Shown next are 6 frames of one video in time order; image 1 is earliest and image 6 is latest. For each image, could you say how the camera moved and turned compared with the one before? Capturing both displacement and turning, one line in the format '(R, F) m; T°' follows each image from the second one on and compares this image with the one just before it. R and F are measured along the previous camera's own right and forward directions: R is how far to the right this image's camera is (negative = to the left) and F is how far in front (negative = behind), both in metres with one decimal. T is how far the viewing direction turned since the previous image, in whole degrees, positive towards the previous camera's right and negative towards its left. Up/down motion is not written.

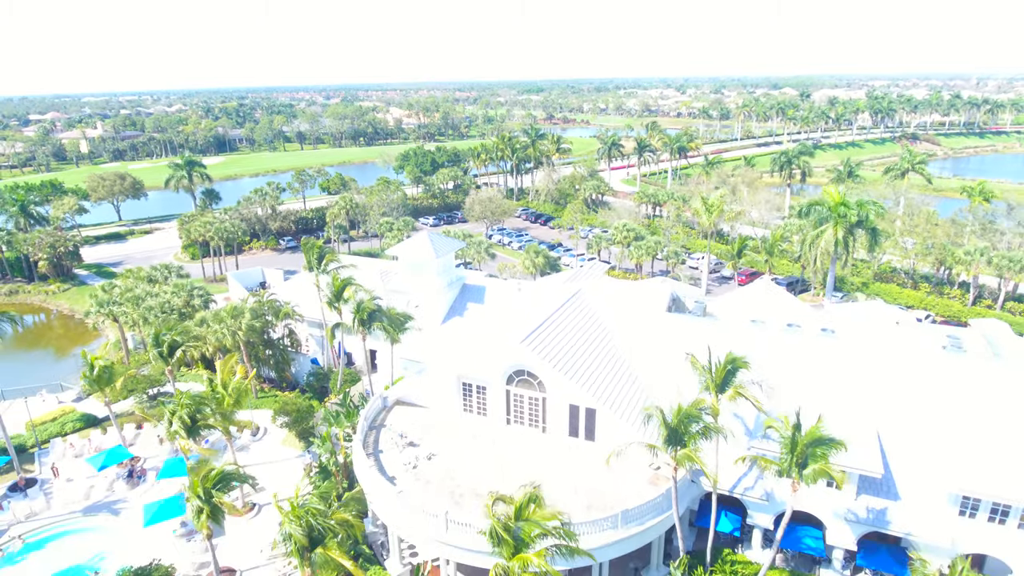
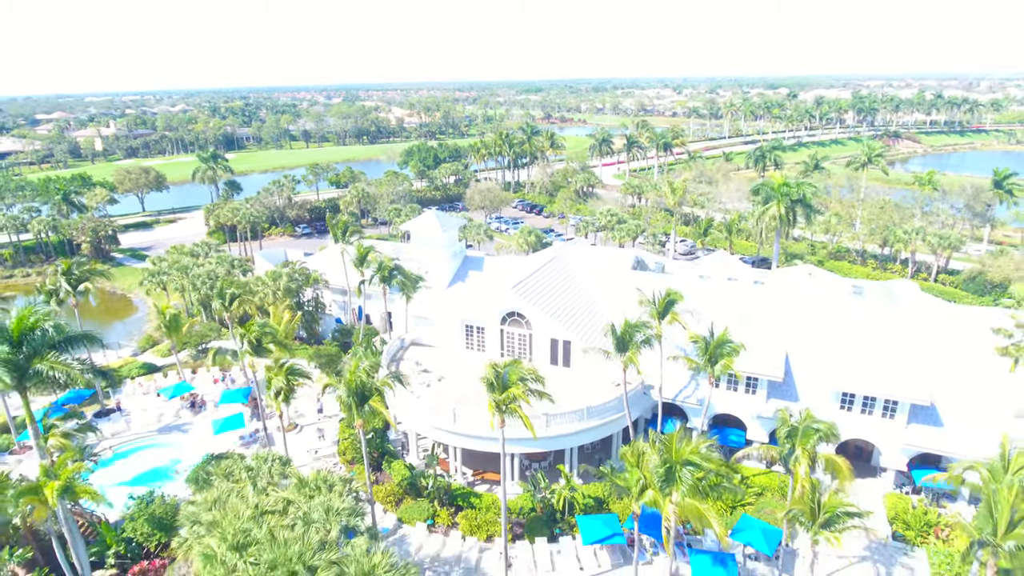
(+0.3, -7.4) m; 0°
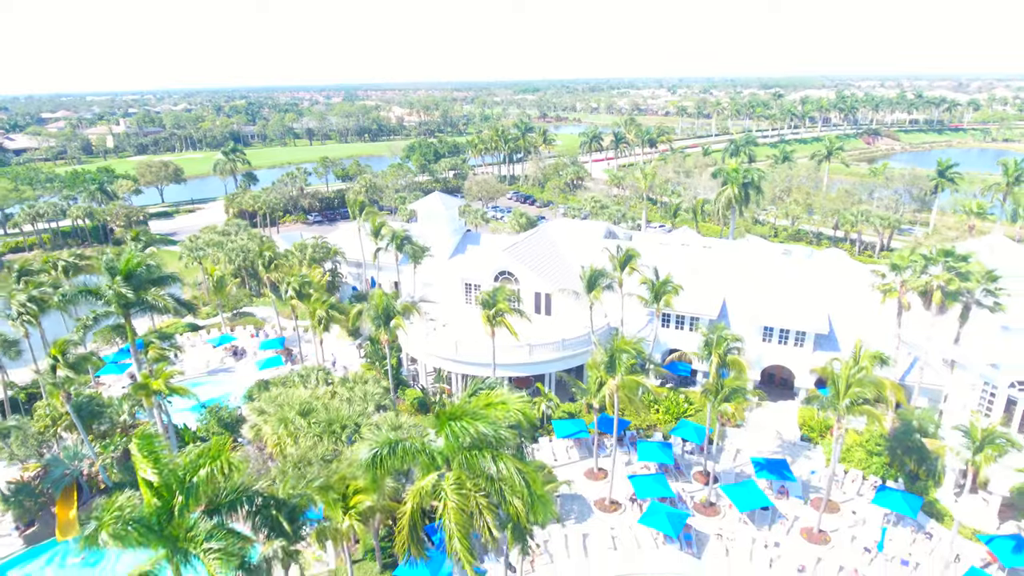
(+0.4, -7.8) m; 0°
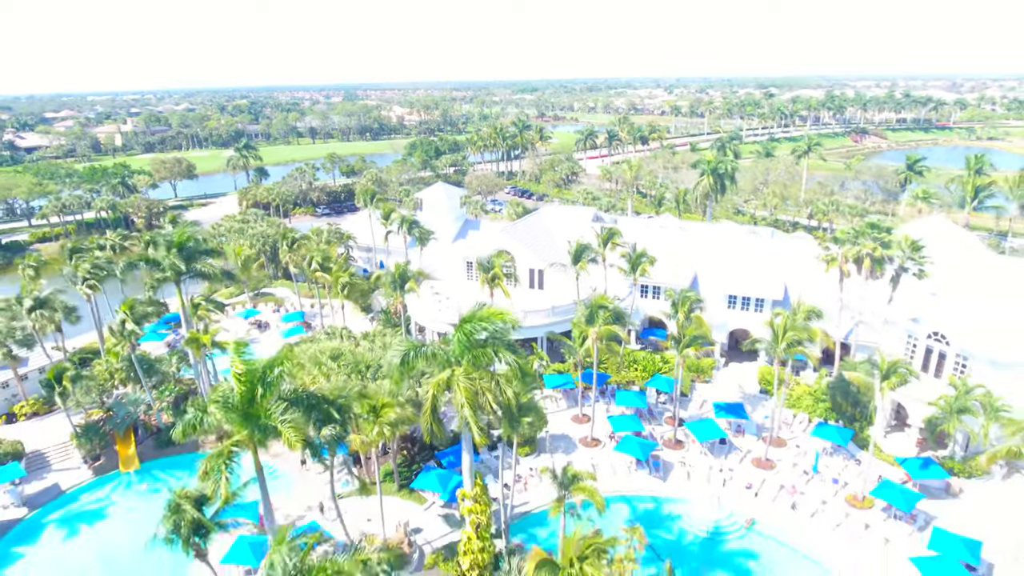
(+0.1, -5.4) m; 0°
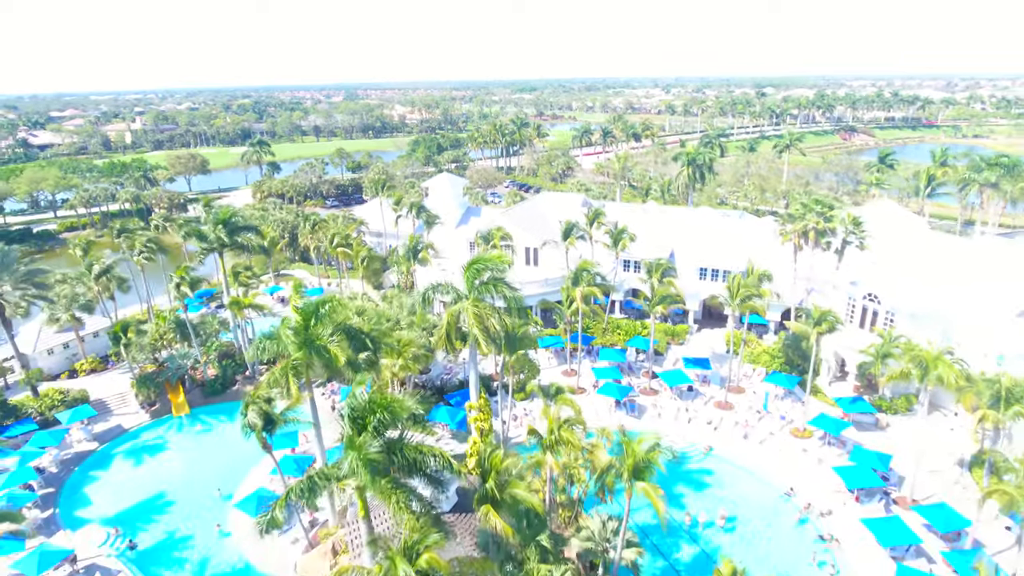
(+0.1, -6.0) m; 0°
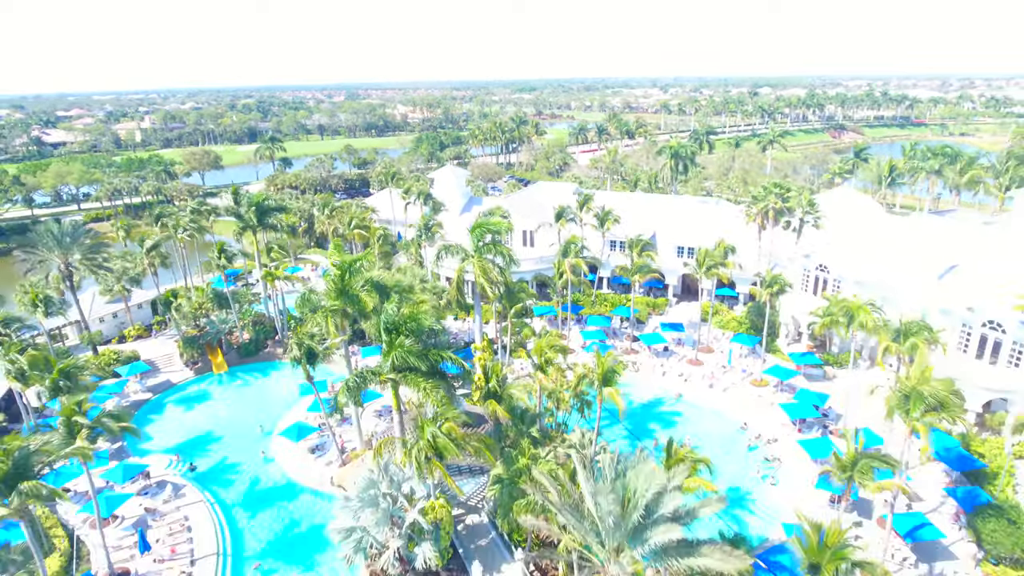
(+0.1, -6.1) m; 0°
